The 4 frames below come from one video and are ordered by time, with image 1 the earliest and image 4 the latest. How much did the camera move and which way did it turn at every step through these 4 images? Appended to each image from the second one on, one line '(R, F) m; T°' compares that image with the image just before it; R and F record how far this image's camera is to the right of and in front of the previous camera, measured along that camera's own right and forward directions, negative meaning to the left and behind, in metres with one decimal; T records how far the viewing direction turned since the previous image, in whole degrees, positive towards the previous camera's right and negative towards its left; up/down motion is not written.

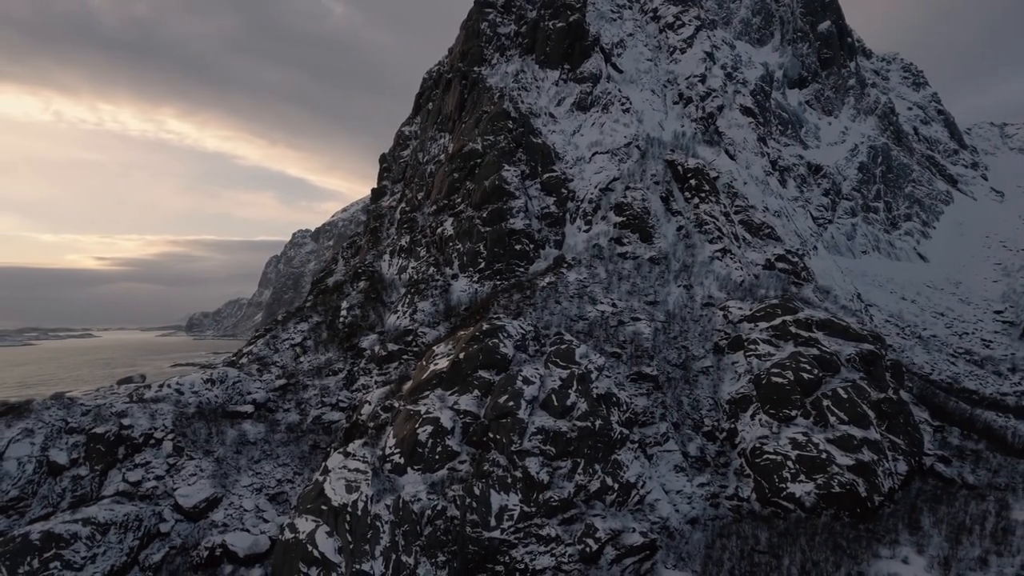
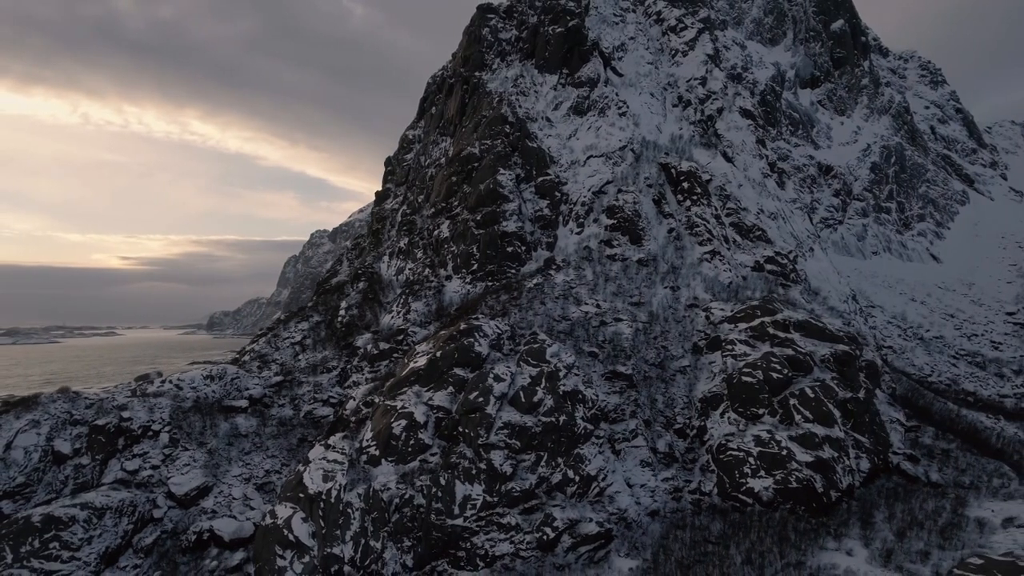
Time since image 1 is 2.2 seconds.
(+2.6, -1.3) m; -2°
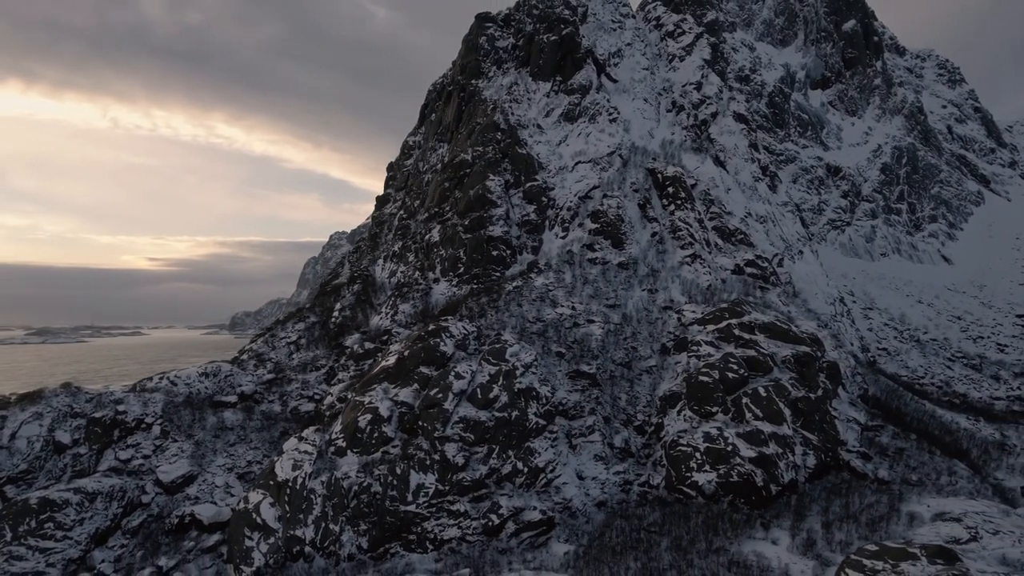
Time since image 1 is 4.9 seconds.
(+3.6, -1.8) m; -2°
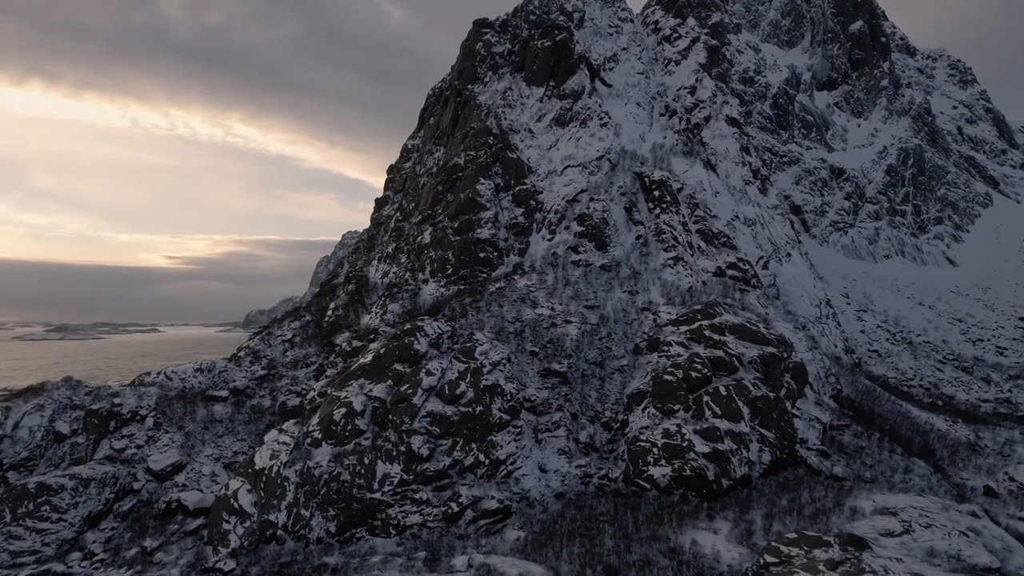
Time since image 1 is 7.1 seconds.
(+2.9, -1.6) m; -1°
